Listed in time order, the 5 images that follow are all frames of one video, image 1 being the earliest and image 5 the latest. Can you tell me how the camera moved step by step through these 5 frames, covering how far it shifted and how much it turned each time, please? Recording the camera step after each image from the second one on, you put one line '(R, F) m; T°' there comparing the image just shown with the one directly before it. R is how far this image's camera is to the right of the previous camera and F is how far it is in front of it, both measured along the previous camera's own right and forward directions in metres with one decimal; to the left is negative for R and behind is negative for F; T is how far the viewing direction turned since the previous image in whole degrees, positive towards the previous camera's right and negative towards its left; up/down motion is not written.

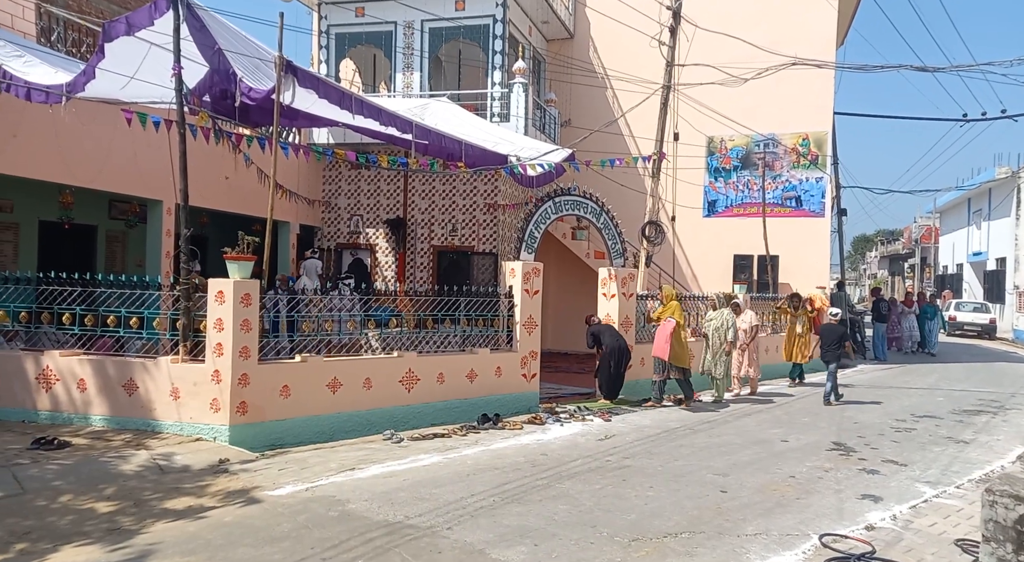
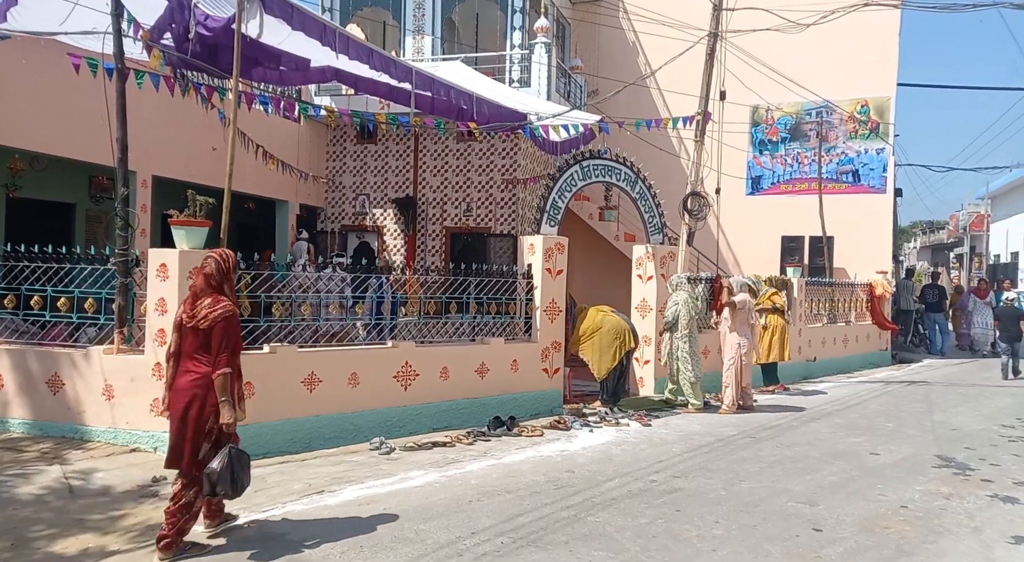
(+0.1, +2.0) m; -2°
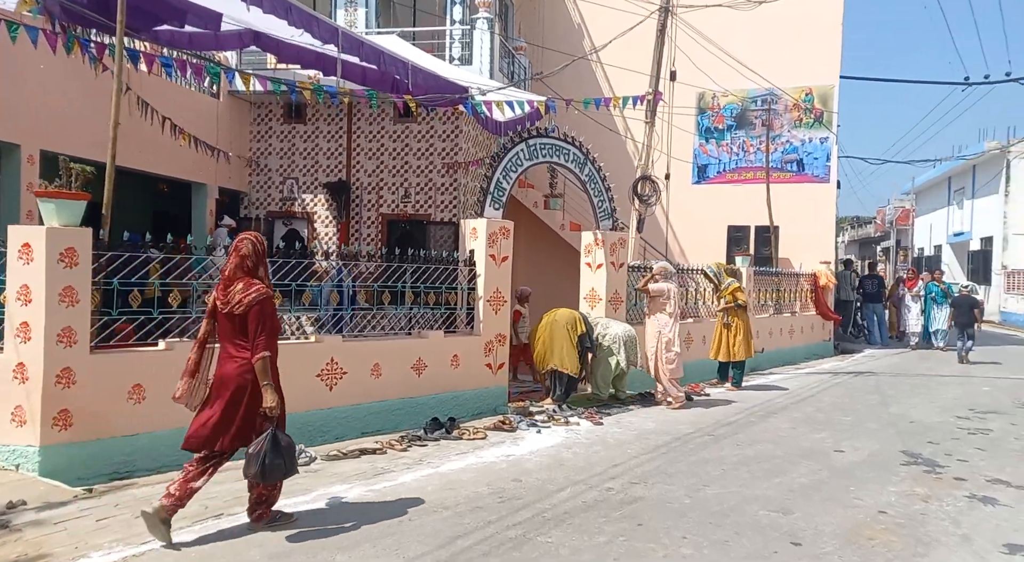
(0.0, +0.8) m; +4°
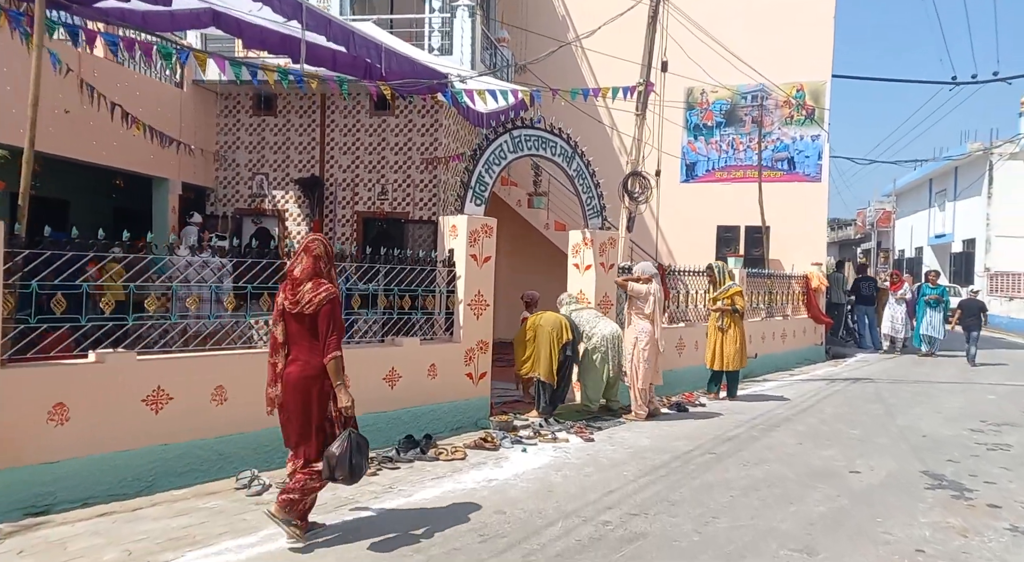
(0.0, +0.8) m; +1°
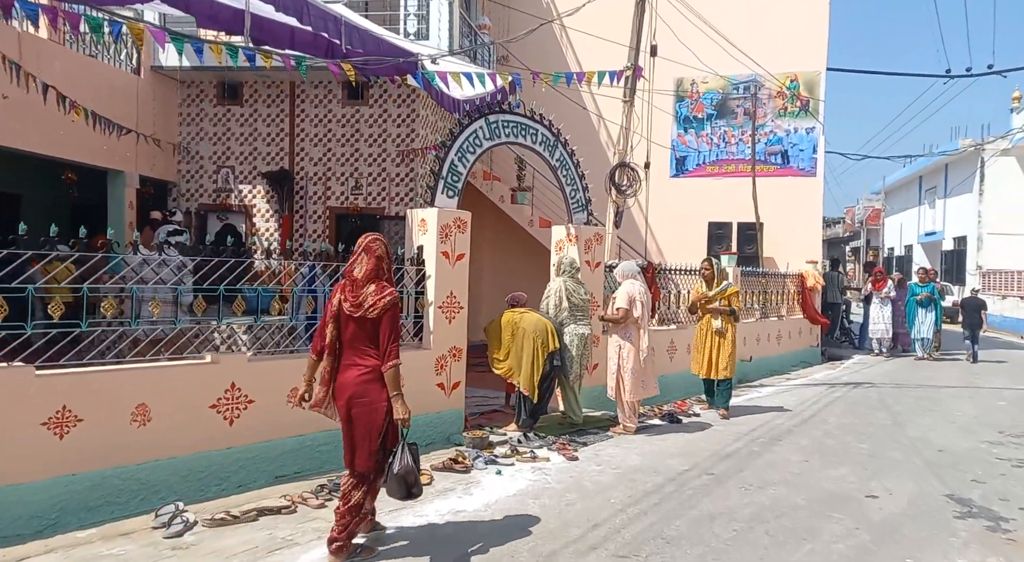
(+0.1, +0.8) m; +1°
